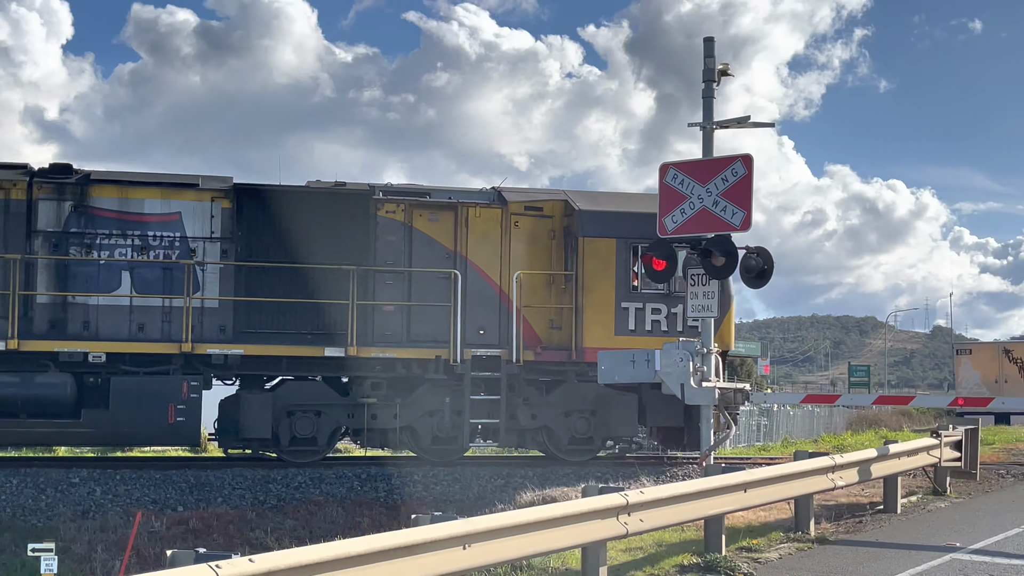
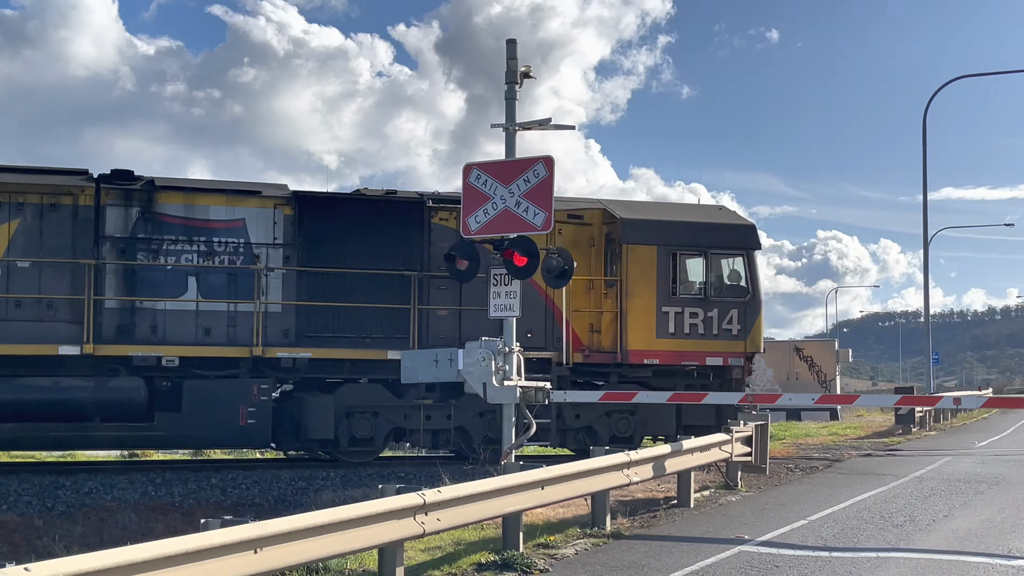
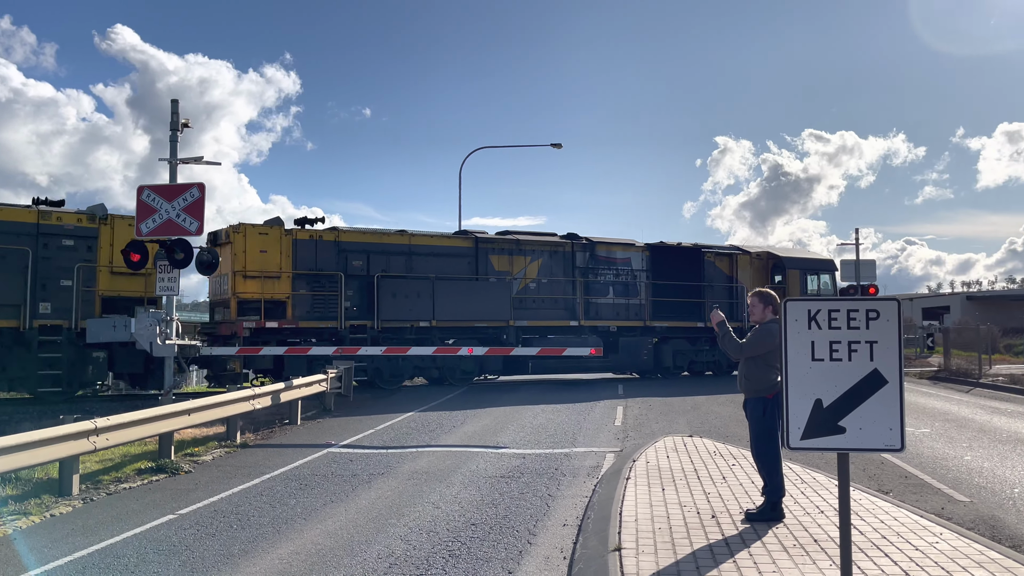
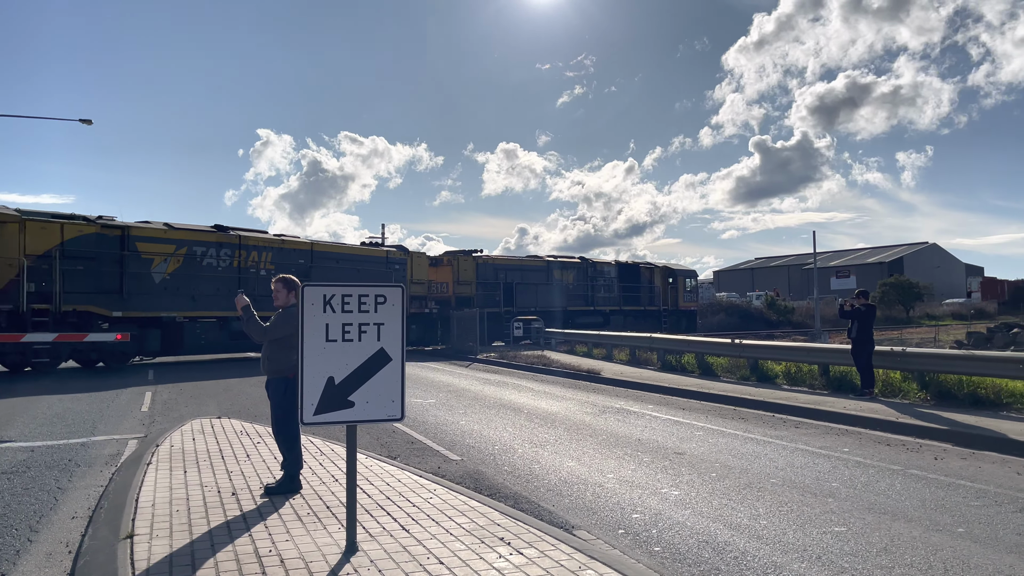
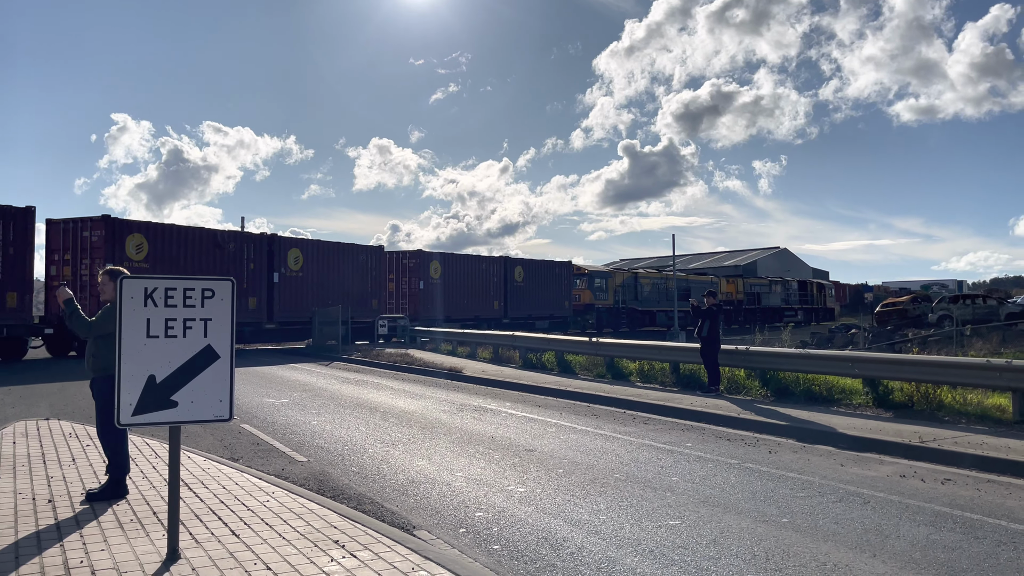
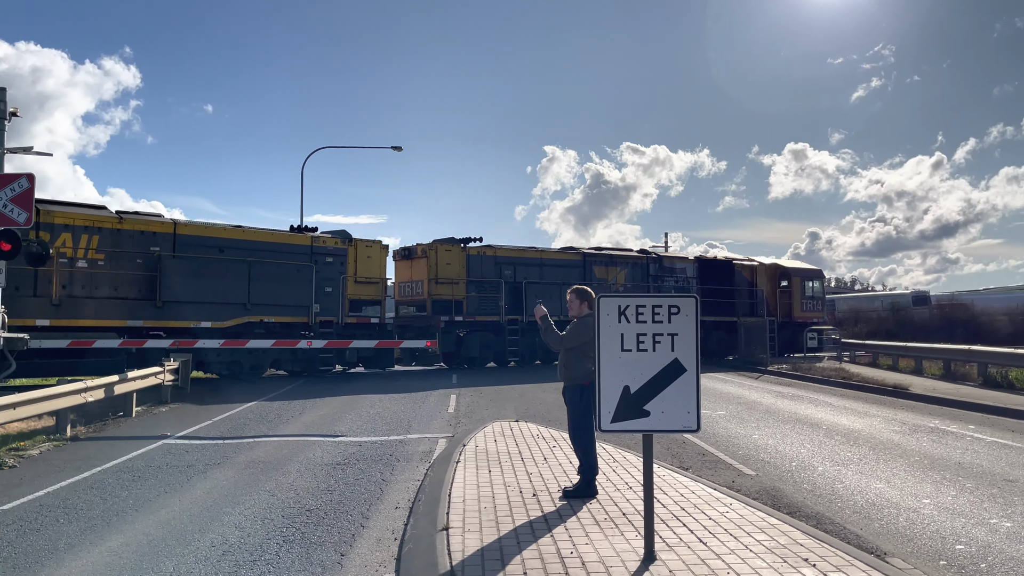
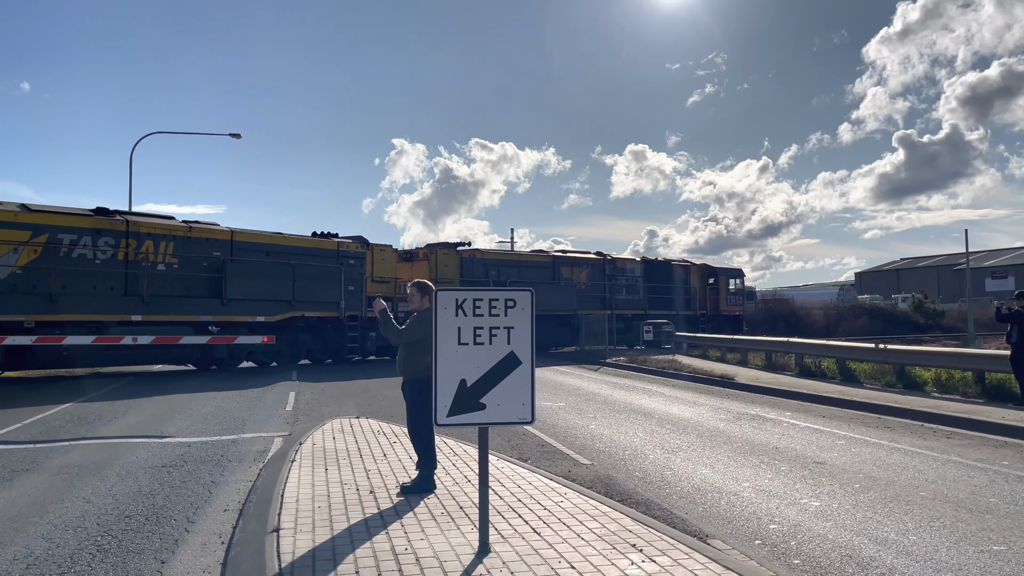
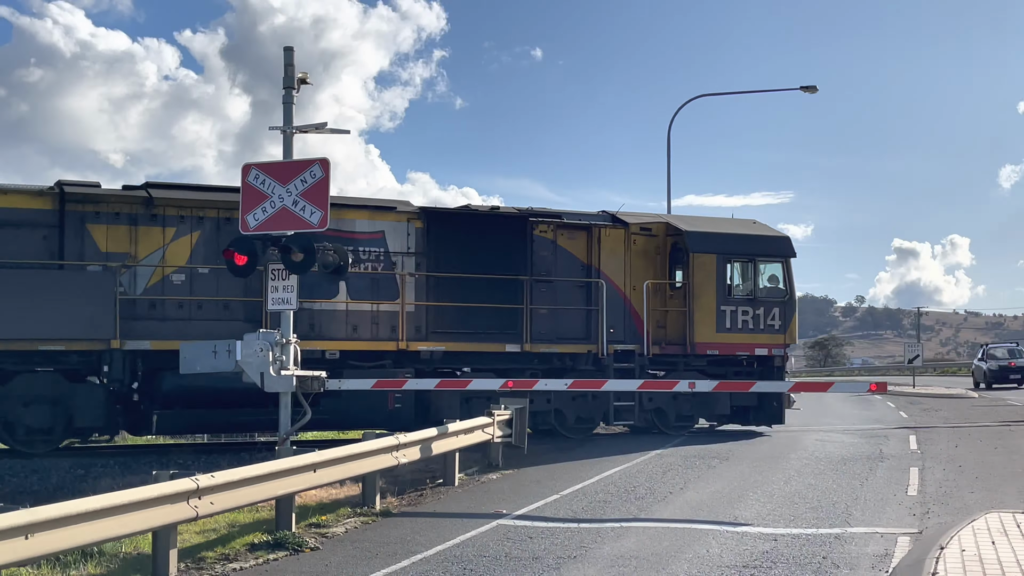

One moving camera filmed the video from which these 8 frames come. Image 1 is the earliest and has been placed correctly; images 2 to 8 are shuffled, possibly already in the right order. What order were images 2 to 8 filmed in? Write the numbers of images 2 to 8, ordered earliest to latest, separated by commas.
2, 8, 3, 6, 7, 4, 5
